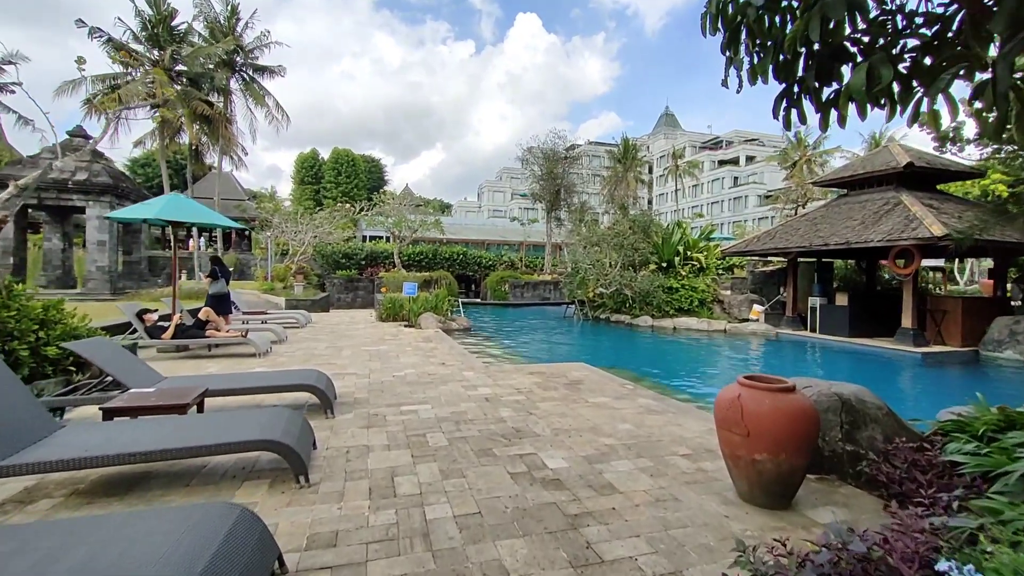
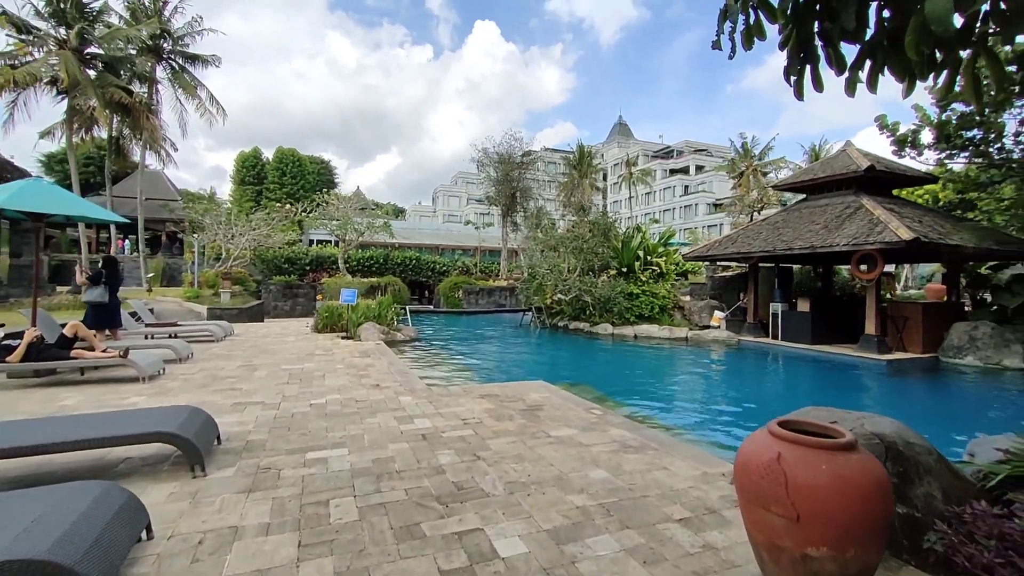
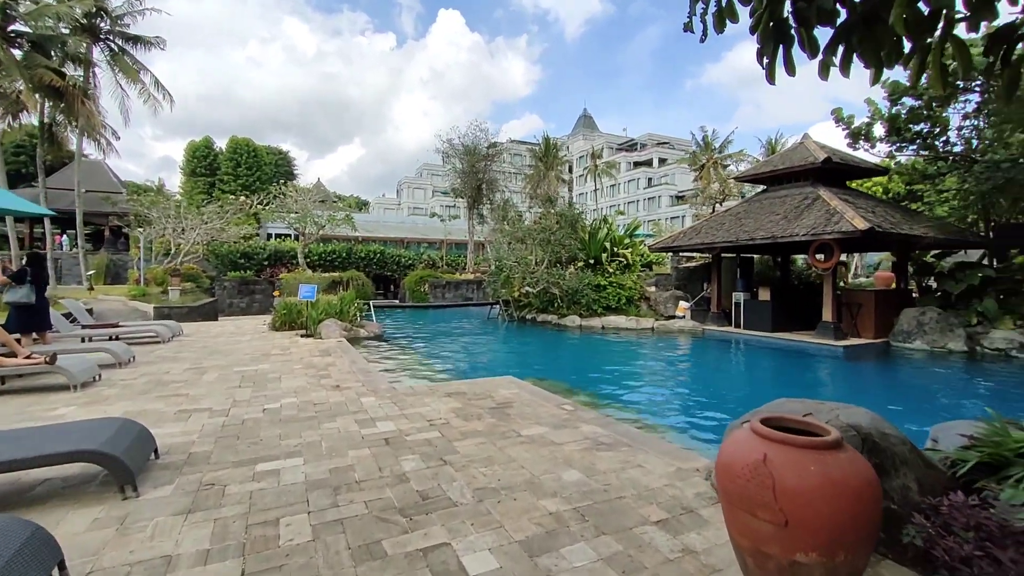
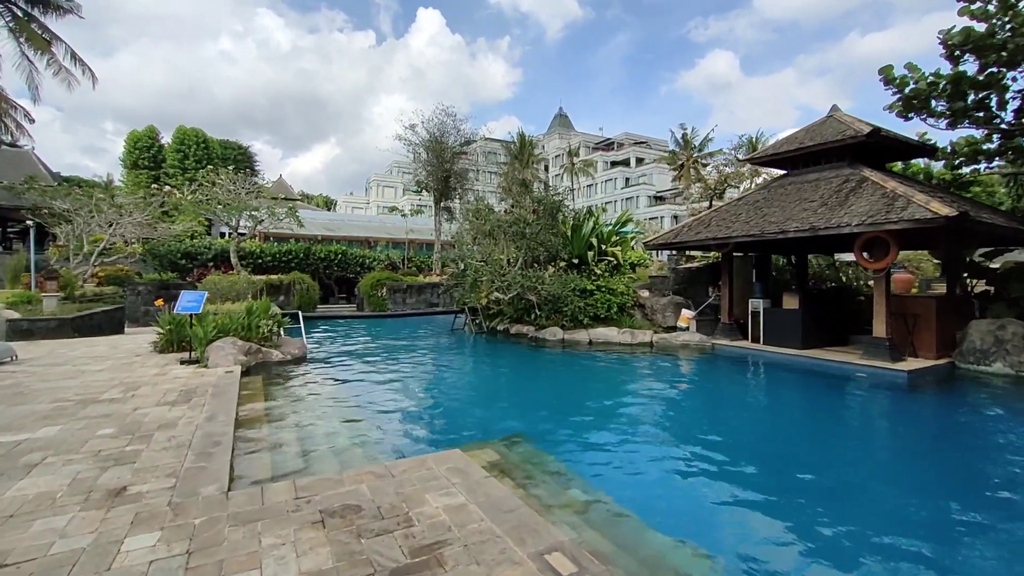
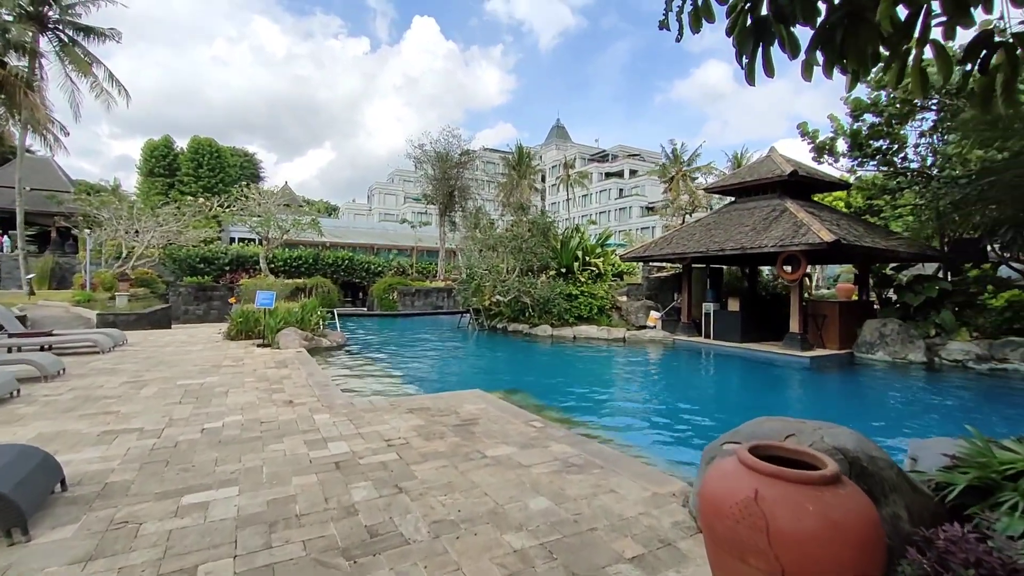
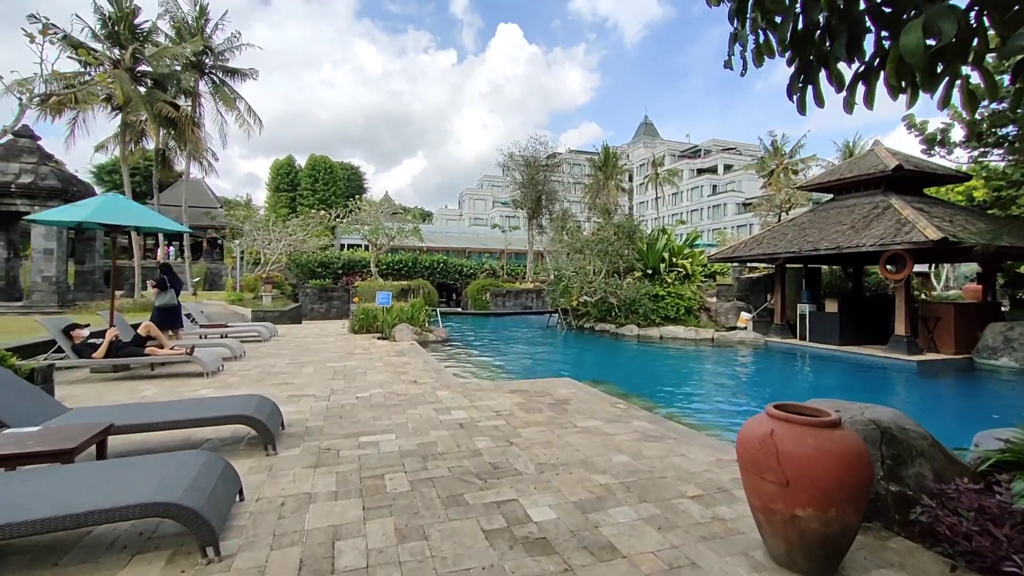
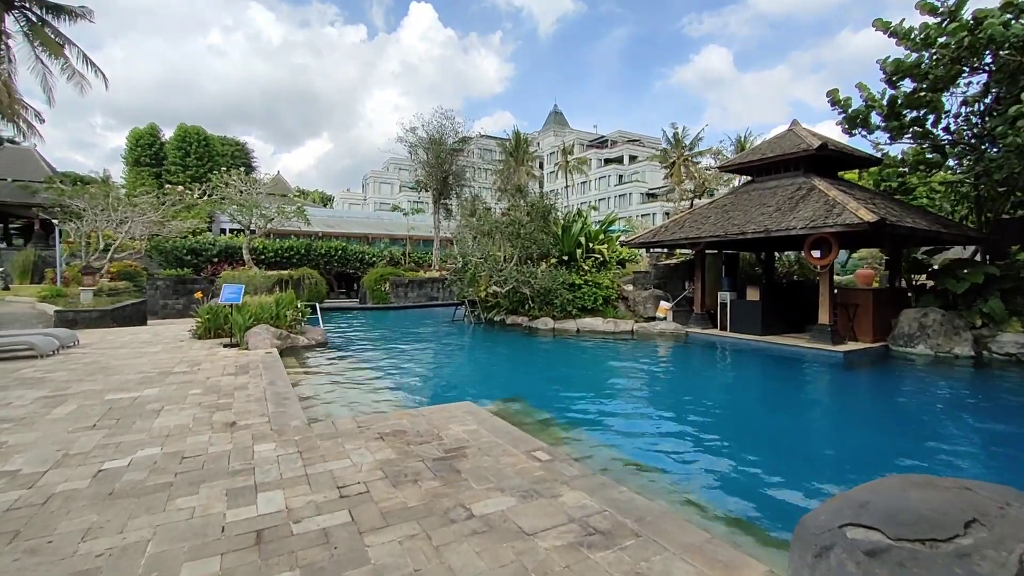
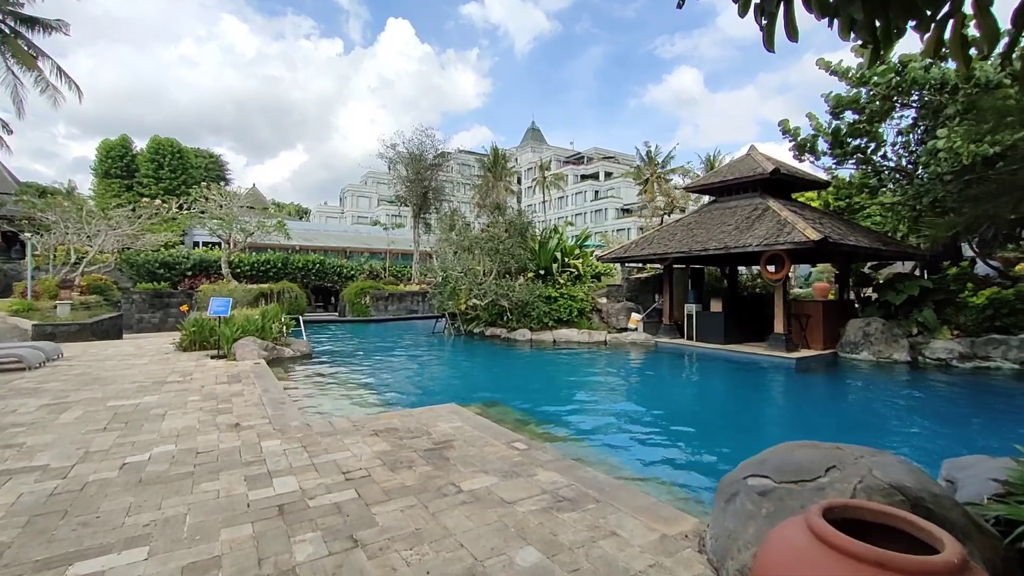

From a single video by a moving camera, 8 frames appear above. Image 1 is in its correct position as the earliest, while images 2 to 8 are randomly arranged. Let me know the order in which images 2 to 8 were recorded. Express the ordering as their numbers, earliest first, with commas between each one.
6, 2, 3, 5, 8, 7, 4
